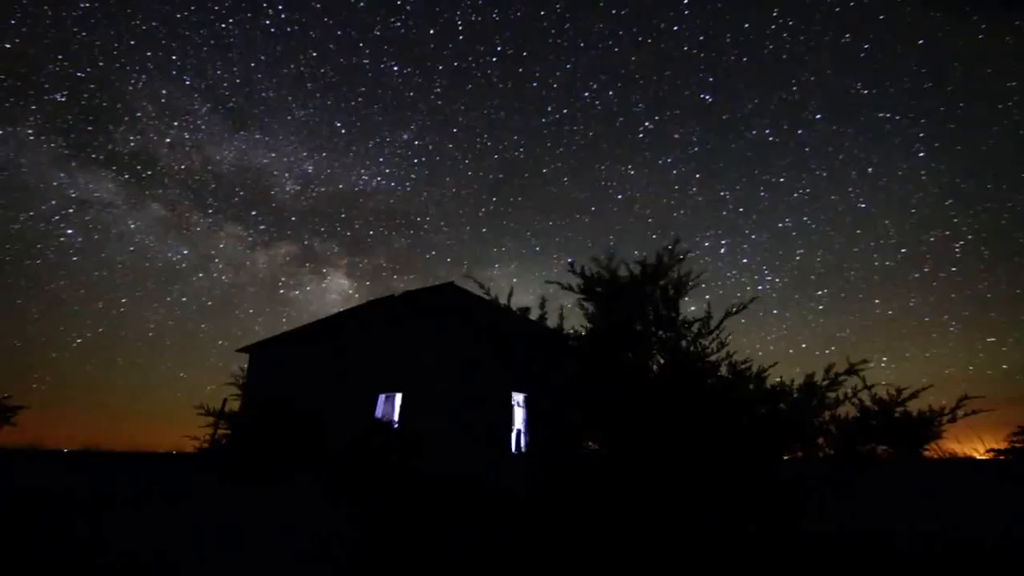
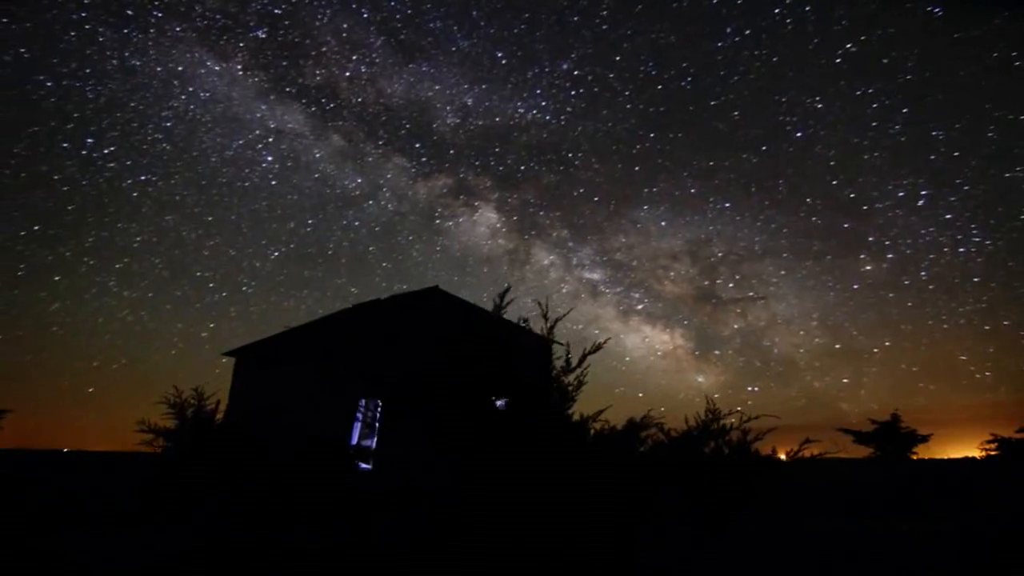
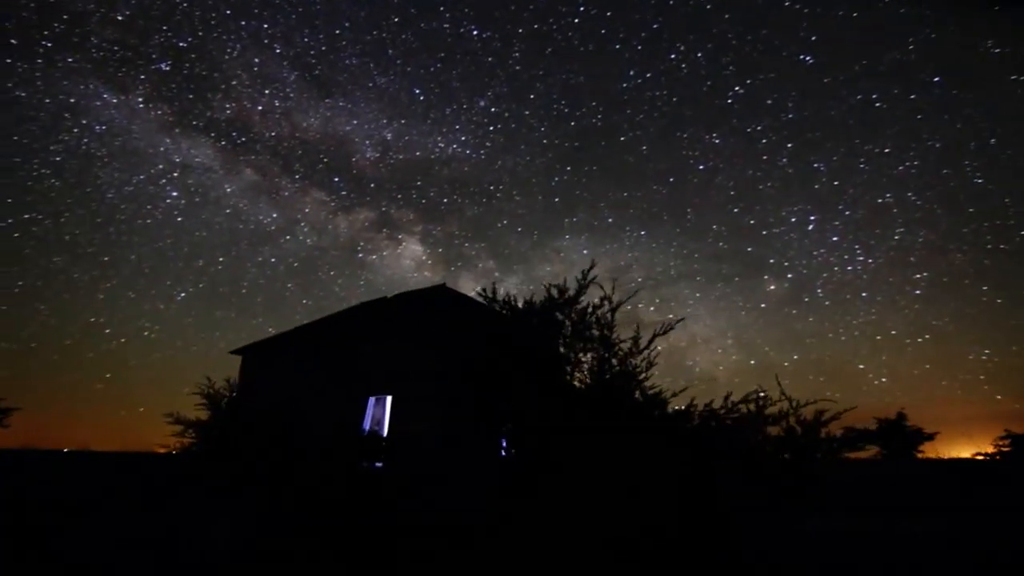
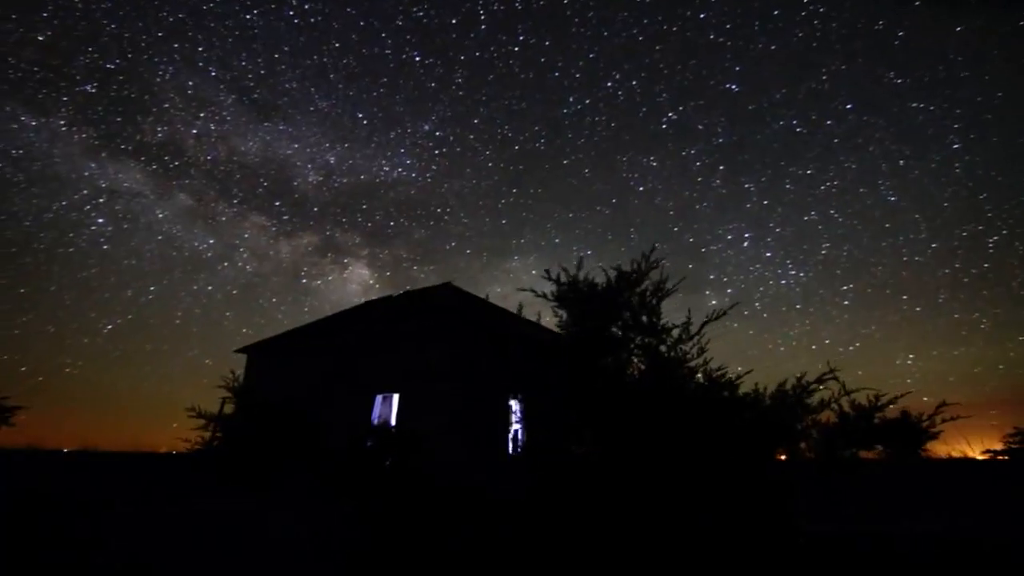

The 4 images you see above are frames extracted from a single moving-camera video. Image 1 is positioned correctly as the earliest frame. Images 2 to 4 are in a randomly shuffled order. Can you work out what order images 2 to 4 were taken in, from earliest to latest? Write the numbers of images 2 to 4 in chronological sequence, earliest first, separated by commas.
4, 3, 2
